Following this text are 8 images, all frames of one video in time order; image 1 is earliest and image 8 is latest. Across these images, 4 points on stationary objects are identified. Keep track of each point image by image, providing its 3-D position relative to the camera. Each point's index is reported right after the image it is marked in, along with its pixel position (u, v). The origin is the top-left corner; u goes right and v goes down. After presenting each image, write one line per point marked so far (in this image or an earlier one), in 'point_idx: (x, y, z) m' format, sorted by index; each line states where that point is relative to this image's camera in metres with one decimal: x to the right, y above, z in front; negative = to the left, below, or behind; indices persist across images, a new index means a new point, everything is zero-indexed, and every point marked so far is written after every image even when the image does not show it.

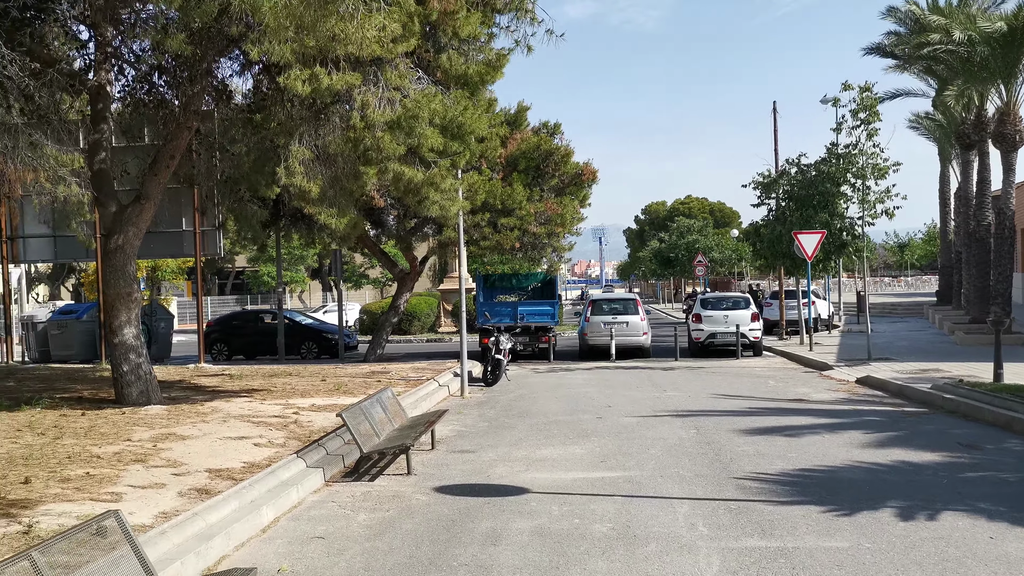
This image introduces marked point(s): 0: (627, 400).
0: (+1.8, -1.8, +14.9) m
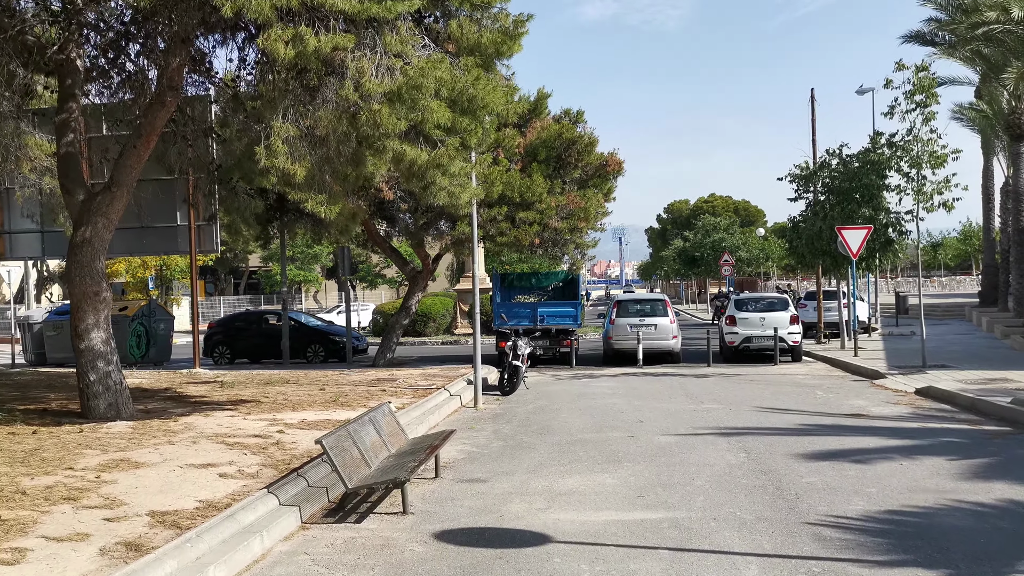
0: (+2.1, -1.8, +13.2) m
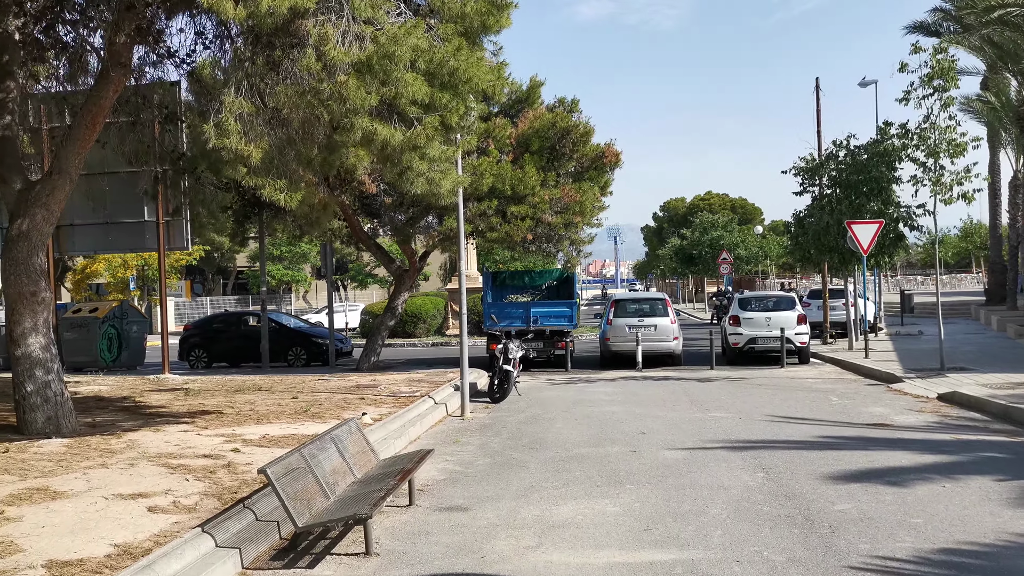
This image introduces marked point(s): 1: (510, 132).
0: (+2.0, -1.8, +12.0) m
1: (-0.1, +3.4, +20.0) m
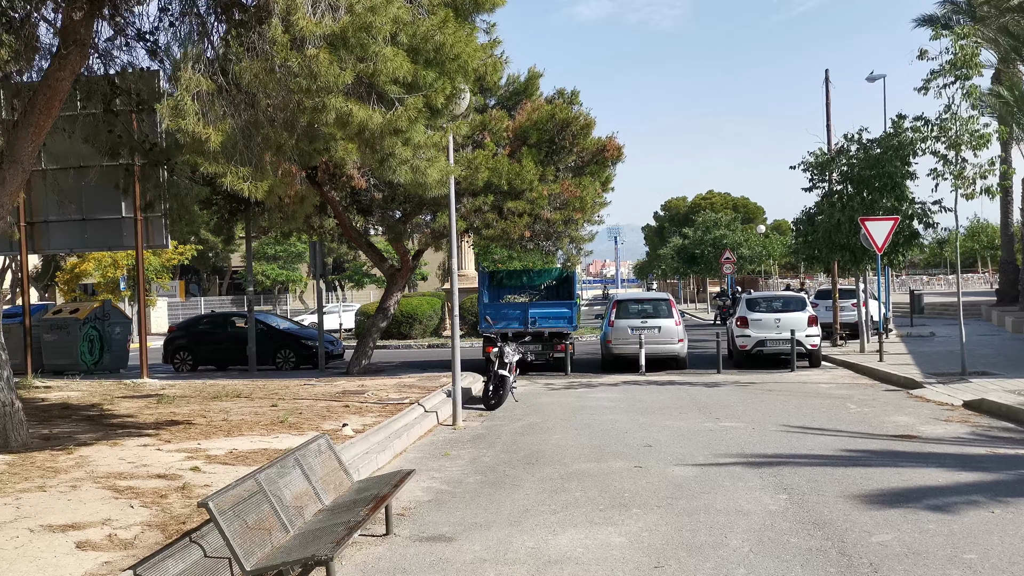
0: (+1.9, -1.8, +11.1) m
1: (-0.1, +3.4, +19.1) m
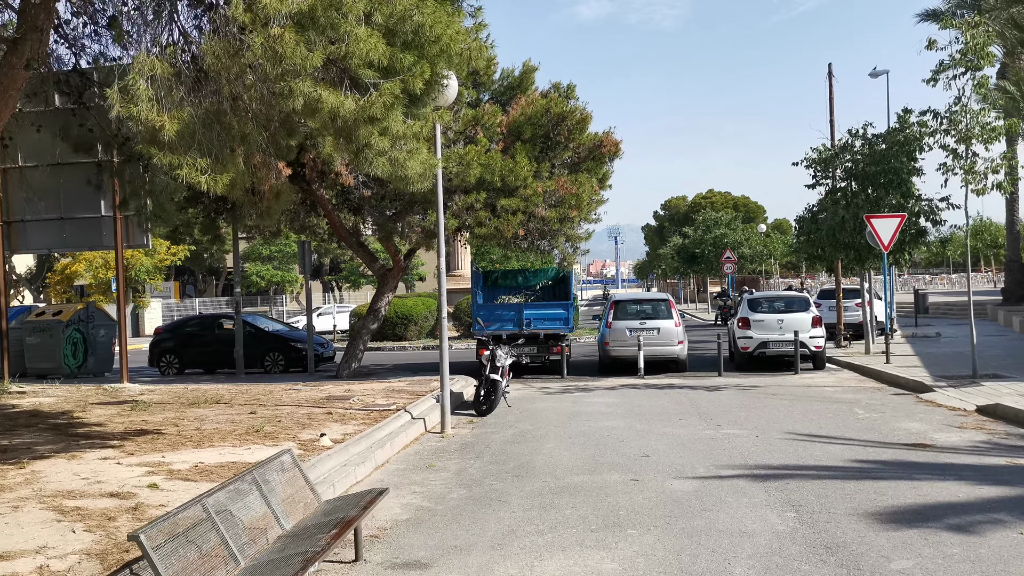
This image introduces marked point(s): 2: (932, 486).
0: (+1.8, -1.8, +10.4) m
1: (-0.2, +3.4, +18.5) m
2: (+3.6, -1.7, +8.0) m
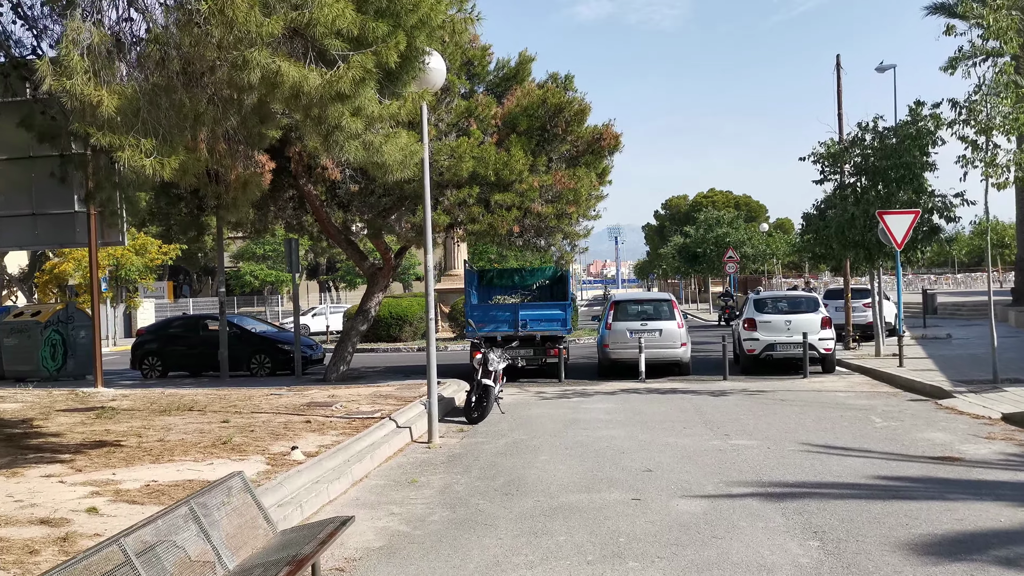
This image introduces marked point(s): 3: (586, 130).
0: (+1.7, -1.8, +9.6) m
1: (-0.3, +3.4, +17.6) m
2: (+3.5, -1.7, +7.1) m
3: (+1.5, +3.2, +19.3) m
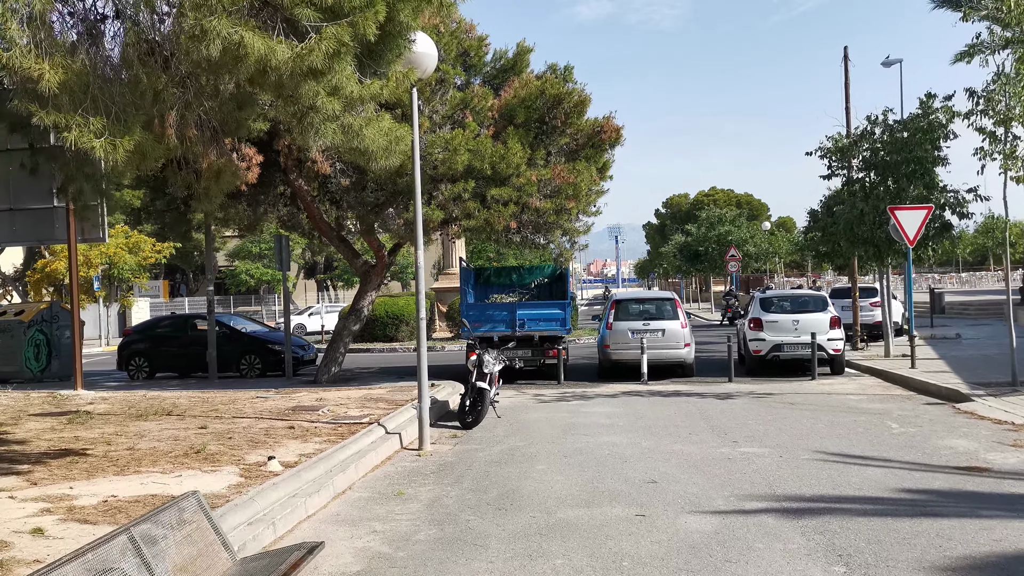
0: (+1.6, -1.7, +9.0) m
1: (-0.4, +3.4, +17.0) m
2: (+3.5, -1.7, +6.5) m
3: (+1.5, +3.3, +18.6) m
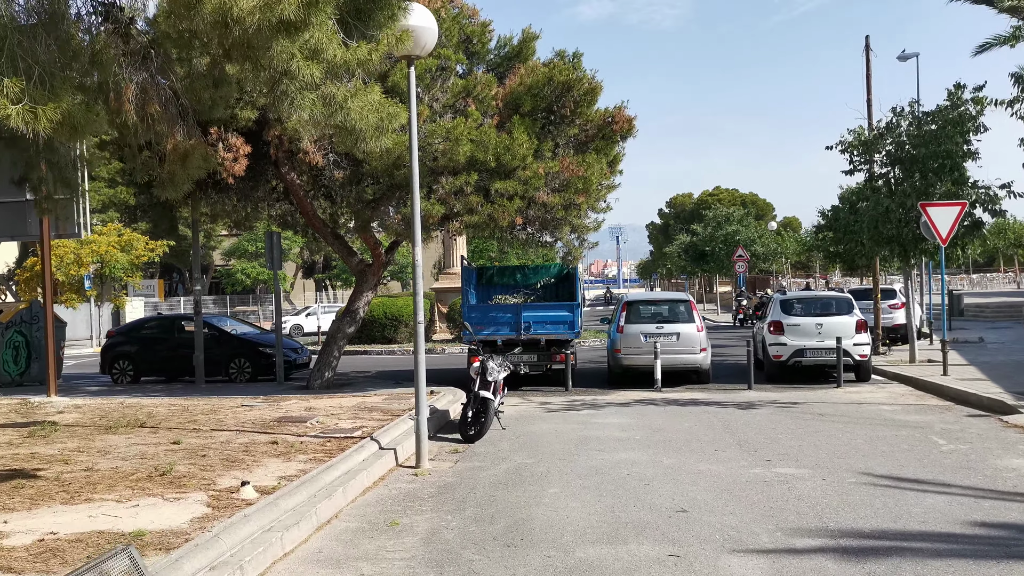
0: (+1.7, -1.7, +7.9) m
1: (-0.3, +3.4, +15.9) m
2: (+3.5, -1.7, +5.4) m
3: (+1.6, +3.3, +17.6) m
